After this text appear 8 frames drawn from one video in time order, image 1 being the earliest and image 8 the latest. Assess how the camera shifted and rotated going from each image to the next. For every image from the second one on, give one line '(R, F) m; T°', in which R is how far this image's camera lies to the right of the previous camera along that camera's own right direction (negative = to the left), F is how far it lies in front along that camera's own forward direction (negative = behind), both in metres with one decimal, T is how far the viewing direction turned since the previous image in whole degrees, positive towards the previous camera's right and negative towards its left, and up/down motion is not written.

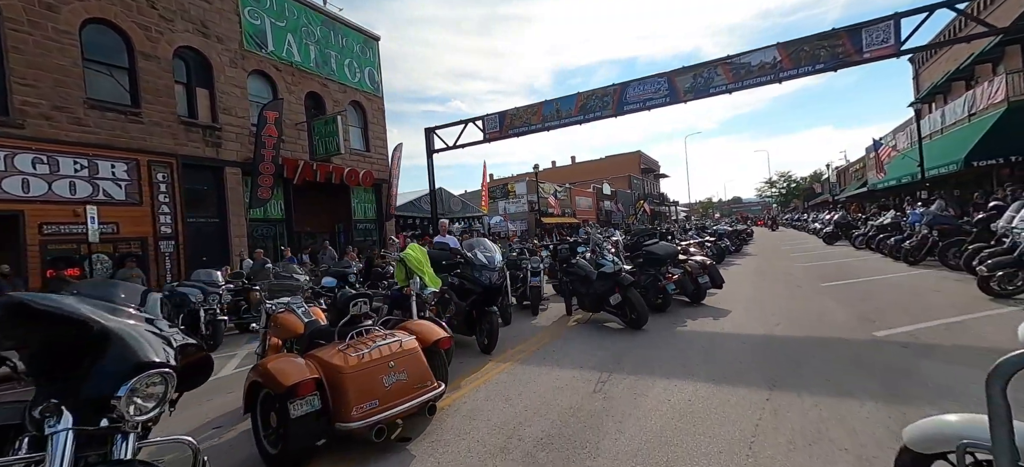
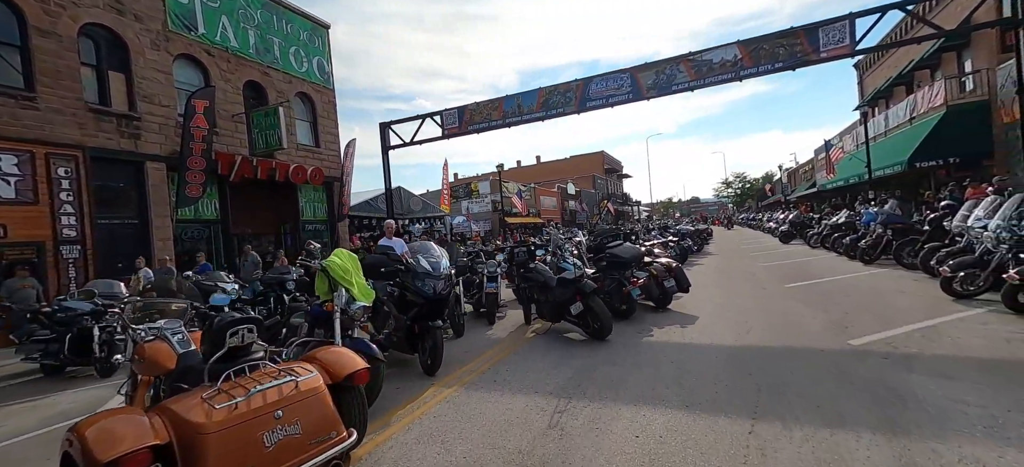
(+0.2, +0.7) m; +5°
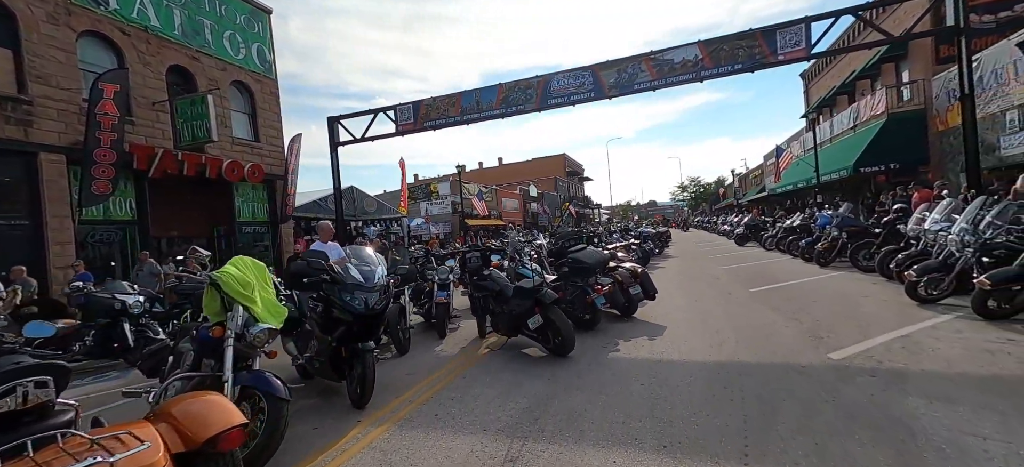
(+0.2, +0.7) m; +5°
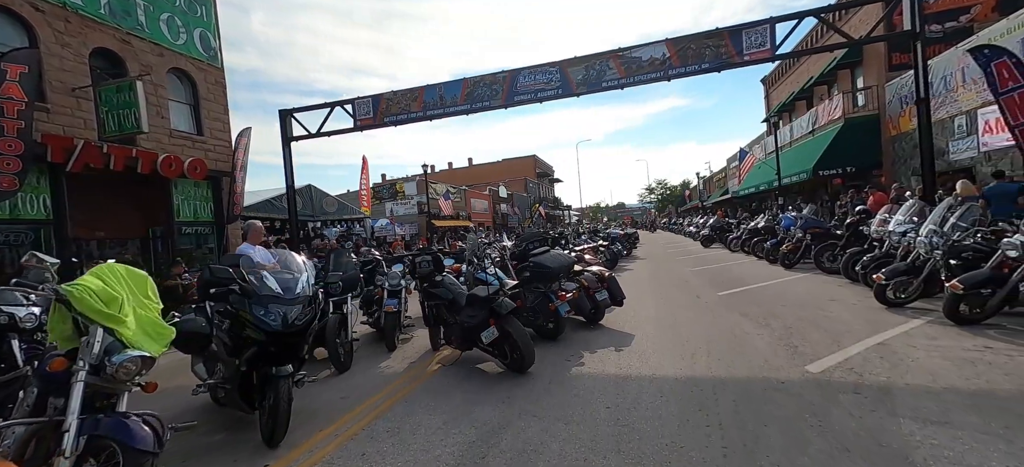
(+0.2, +0.6) m; +4°
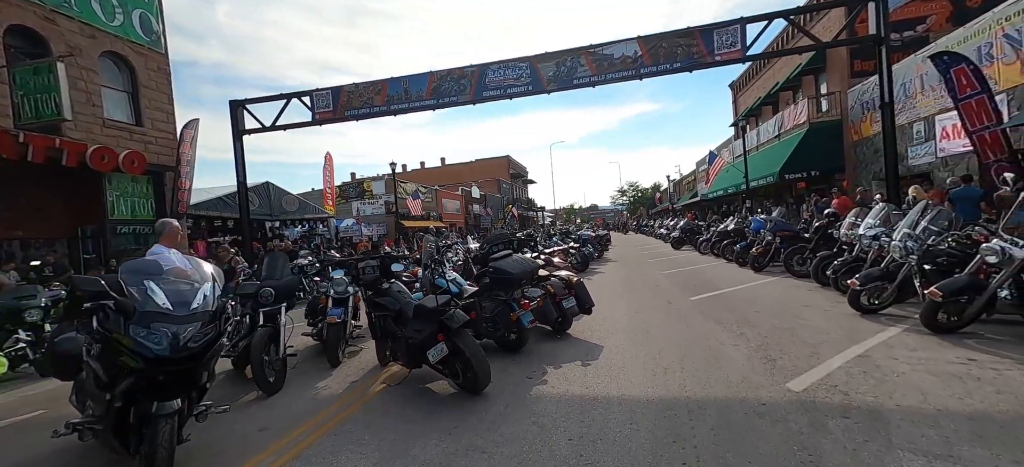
(+0.2, +0.5) m; +4°
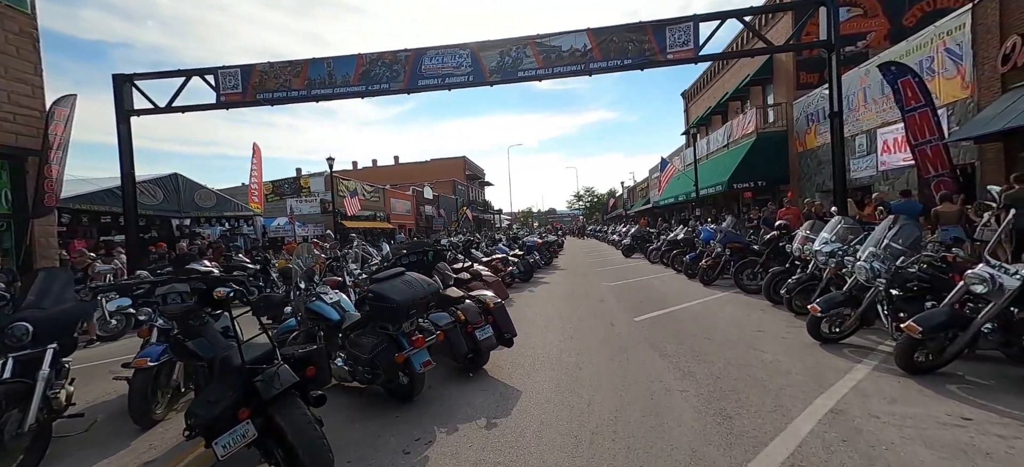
(+0.6, +1.2) m; +6°
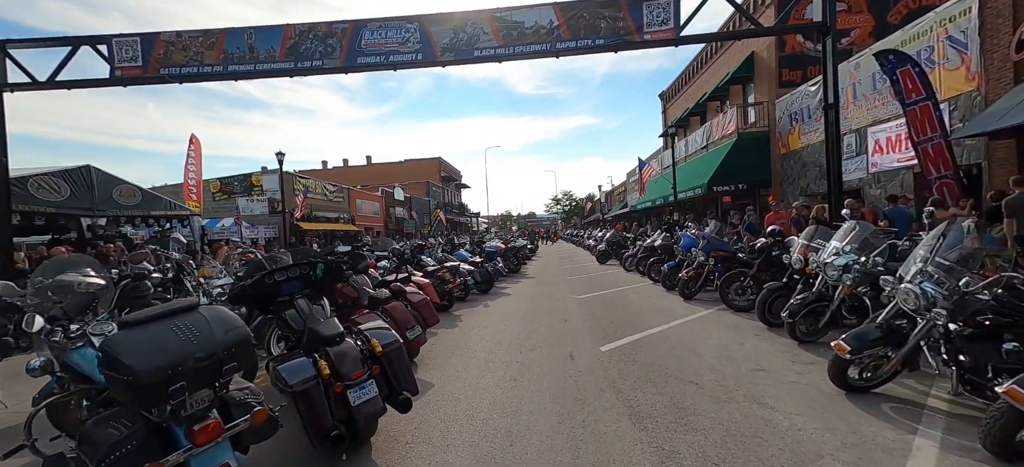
(+0.6, +1.5) m; +3°
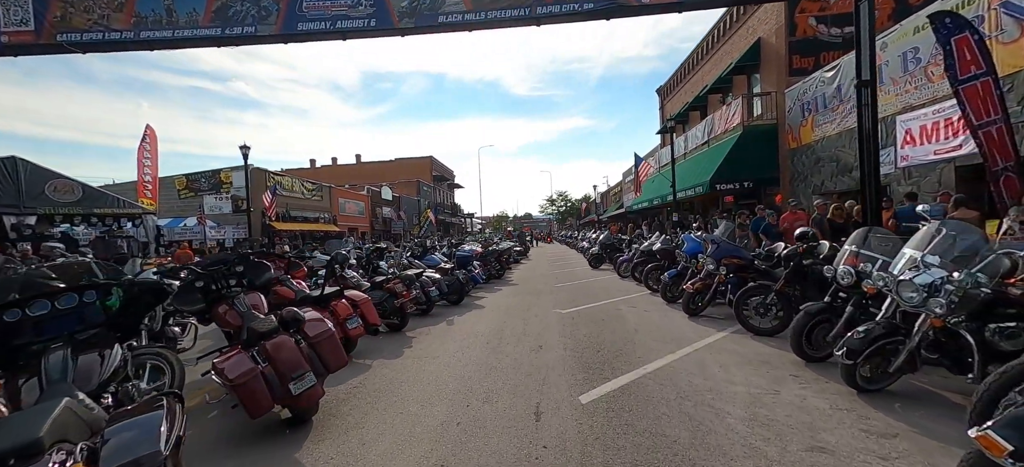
(+0.5, +1.6) m; +1°
